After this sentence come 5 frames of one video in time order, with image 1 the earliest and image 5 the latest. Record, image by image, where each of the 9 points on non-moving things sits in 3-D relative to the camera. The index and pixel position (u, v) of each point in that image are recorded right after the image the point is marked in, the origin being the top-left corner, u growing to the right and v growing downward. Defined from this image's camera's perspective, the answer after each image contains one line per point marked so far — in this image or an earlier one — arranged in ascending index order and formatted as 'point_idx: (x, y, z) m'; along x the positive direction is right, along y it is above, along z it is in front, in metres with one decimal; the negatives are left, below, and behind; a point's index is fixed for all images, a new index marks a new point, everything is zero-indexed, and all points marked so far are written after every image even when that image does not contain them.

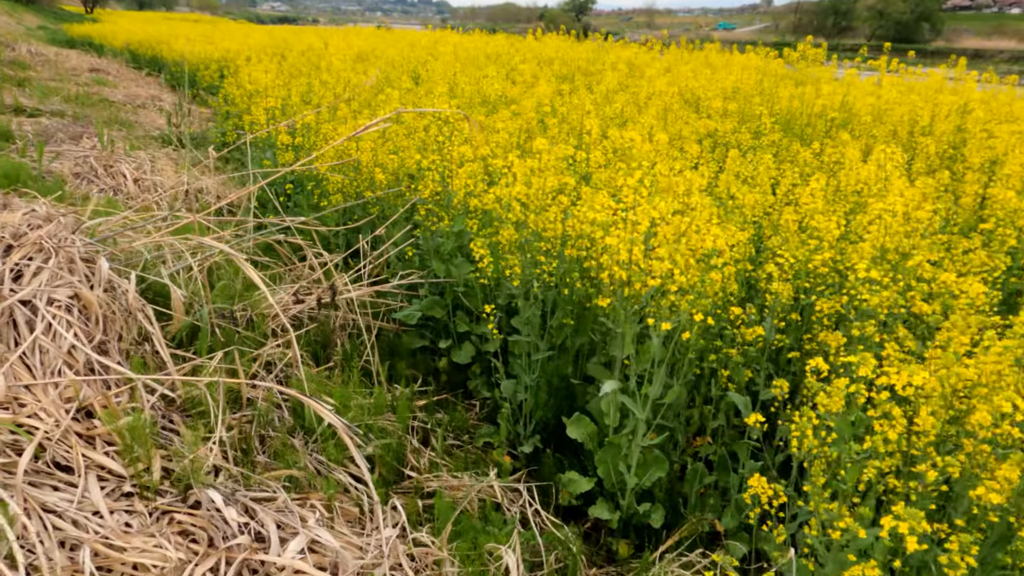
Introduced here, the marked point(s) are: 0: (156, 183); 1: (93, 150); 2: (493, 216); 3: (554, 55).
0: (-2.3, +0.7, +4.8) m
1: (-3.0, +1.0, +5.4) m
2: (-0.1, +0.3, +2.9) m
3: (+0.5, +2.8, +9.1) m
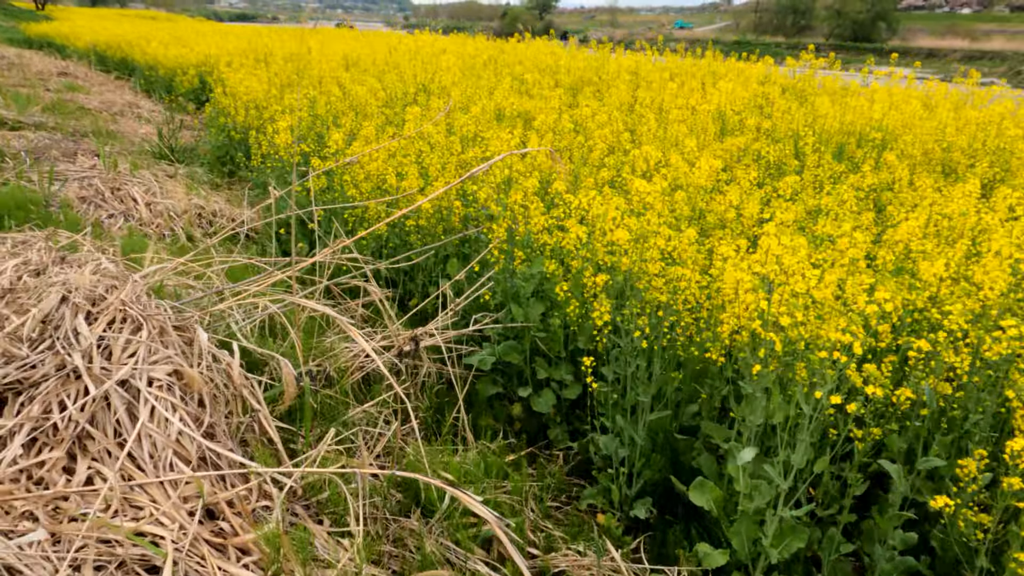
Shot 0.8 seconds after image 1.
0: (-2.1, +0.5, +4.6) m
1: (-2.8, +0.8, +5.1) m
2: (+0.2, +0.1, +2.8) m
3: (+0.5, +2.6, +9.0) m
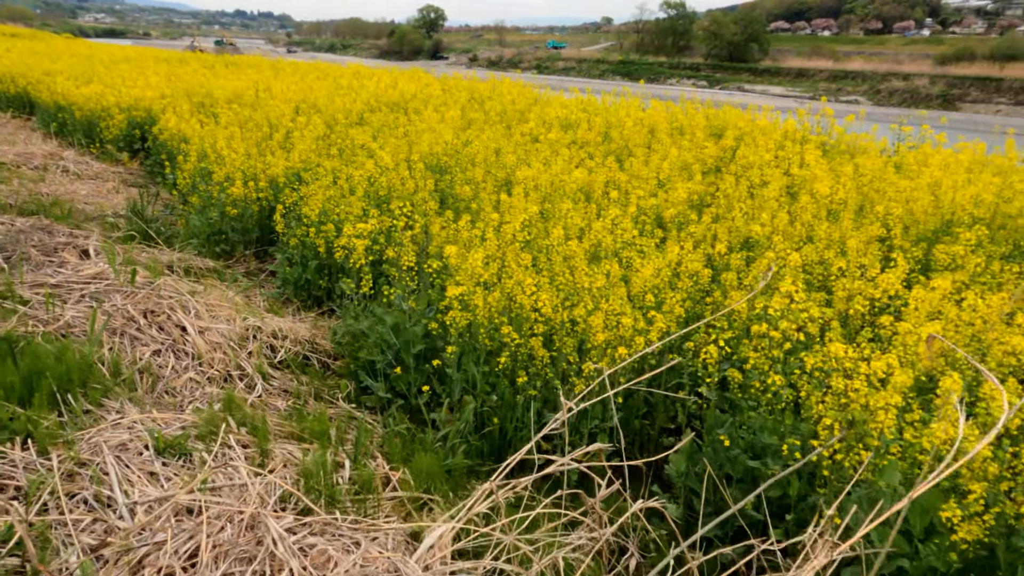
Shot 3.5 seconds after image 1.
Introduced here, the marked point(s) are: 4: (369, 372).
0: (-1.4, -0.2, +3.7) m
1: (-2.2, 0.0, +4.1) m
2: (+1.2, -0.5, +2.2) m
3: (+0.4, +1.9, +8.4) m
4: (-0.7, -0.4, +3.6) m
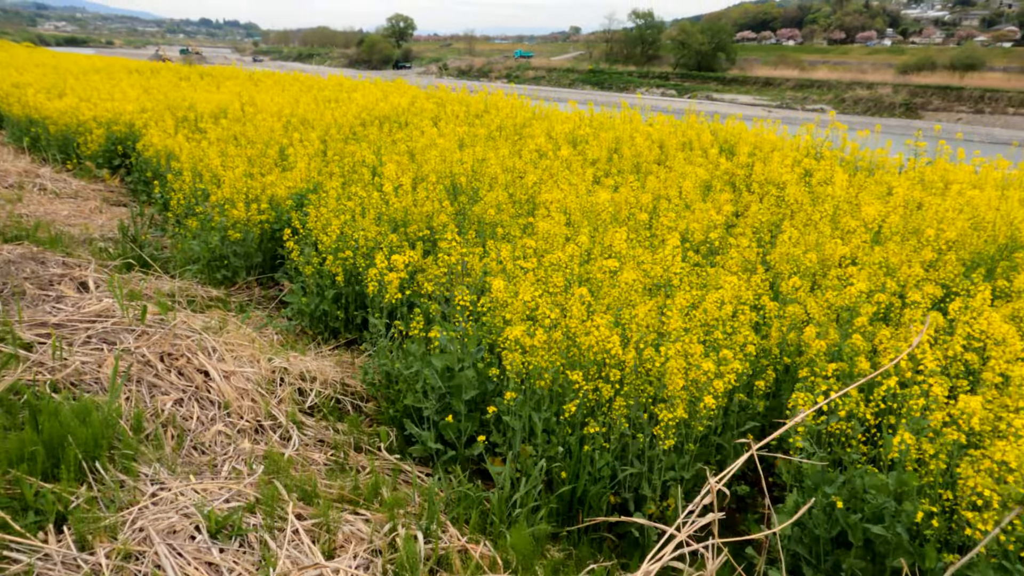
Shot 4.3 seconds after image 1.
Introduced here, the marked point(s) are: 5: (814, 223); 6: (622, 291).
0: (-1.1, -0.4, +3.4) m
1: (-2.0, -0.2, +3.8) m
2: (+1.4, -0.6, +2.0) m
3: (+0.5, +1.7, +8.2) m
4: (-0.4, -0.6, +3.3) m
5: (+1.9, +0.4, +4.8) m
6: (+0.5, 0.0, +3.4) m
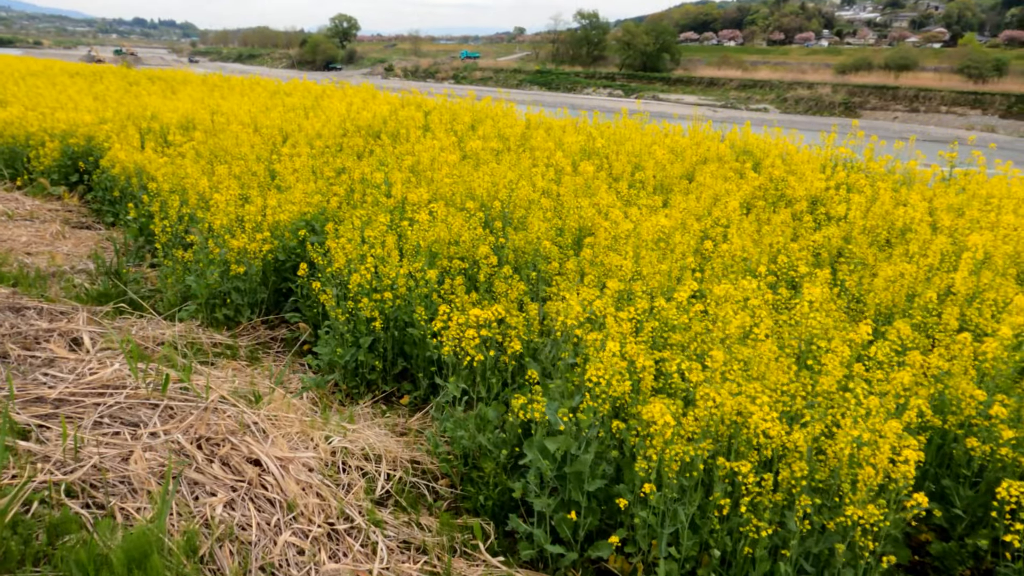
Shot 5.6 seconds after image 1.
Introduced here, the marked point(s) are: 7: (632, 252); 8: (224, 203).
0: (-0.7, -0.6, +2.8) m
1: (-1.6, -0.4, +3.1) m
2: (+2.0, -0.8, +1.6) m
3: (+0.5, +1.5, +7.7) m
4: (0.0, -0.8, +2.7) m
5: (+2.2, +0.2, +4.4) m
6: (+0.9, -0.2, +2.9) m
7: (+0.7, +0.2, +4.2) m
8: (-2.1, +0.6, +5.6) m
